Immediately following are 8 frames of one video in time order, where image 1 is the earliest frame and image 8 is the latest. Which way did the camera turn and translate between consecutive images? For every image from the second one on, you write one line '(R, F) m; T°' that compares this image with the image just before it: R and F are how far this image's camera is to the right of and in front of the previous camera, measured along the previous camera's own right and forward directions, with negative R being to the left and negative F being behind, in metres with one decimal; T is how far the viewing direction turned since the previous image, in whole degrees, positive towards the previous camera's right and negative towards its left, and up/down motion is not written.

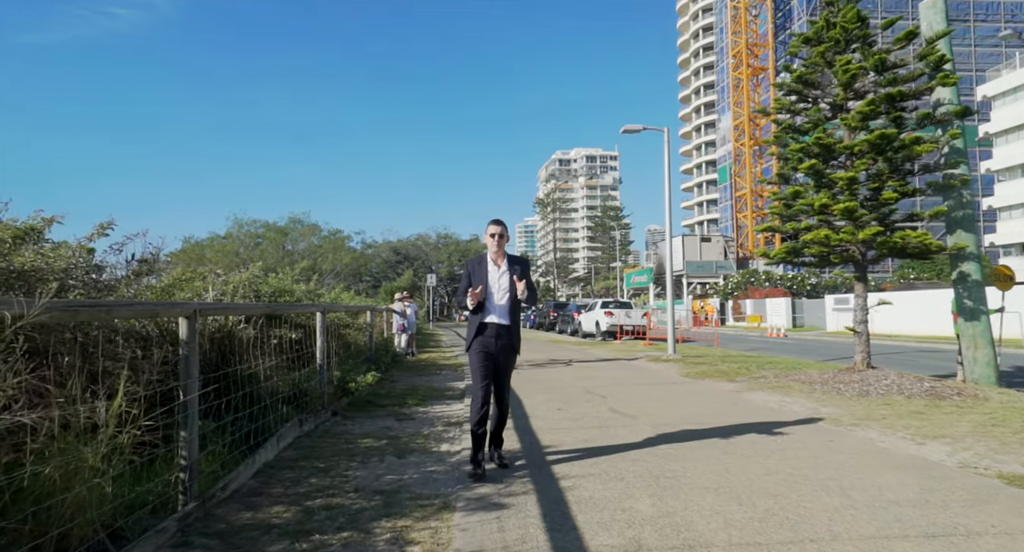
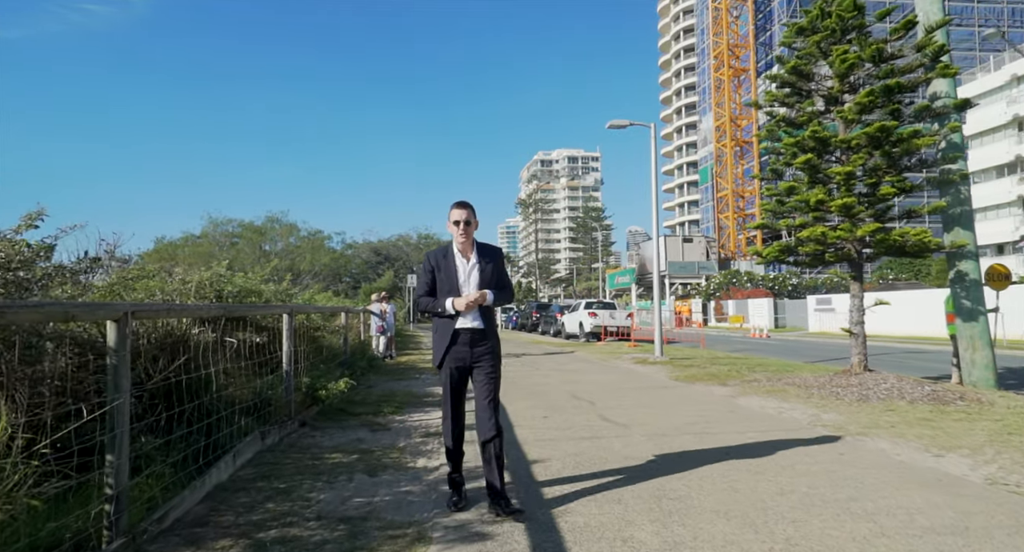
(0.0, +0.5) m; +2°
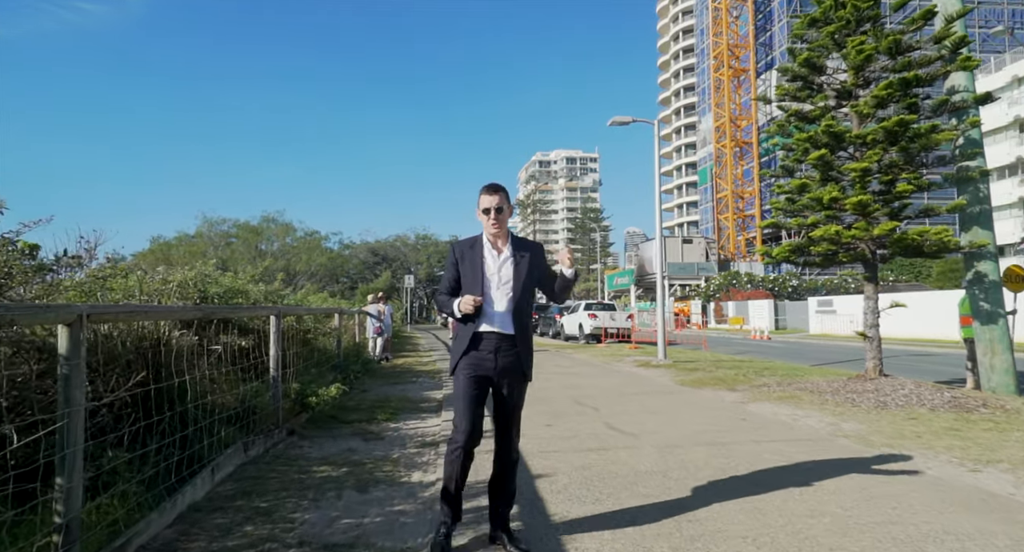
(0.0, +0.4) m; 0°
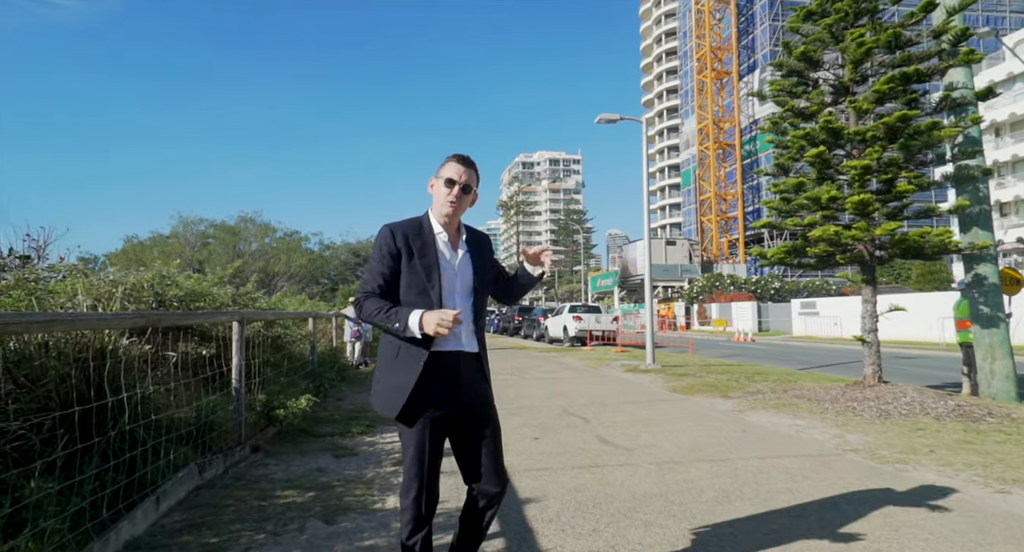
(0.0, +0.4) m; +2°
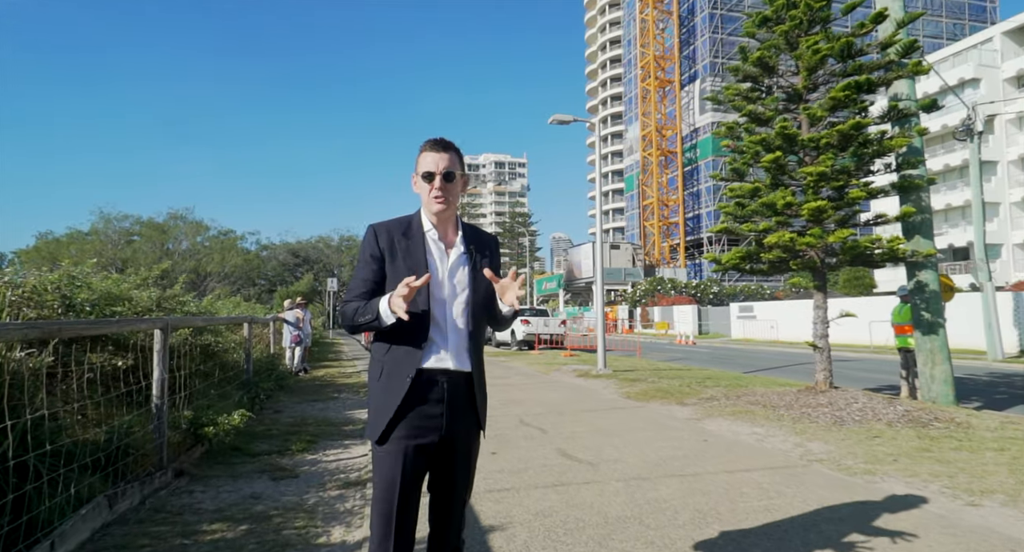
(-0.1, +0.4) m; +5°
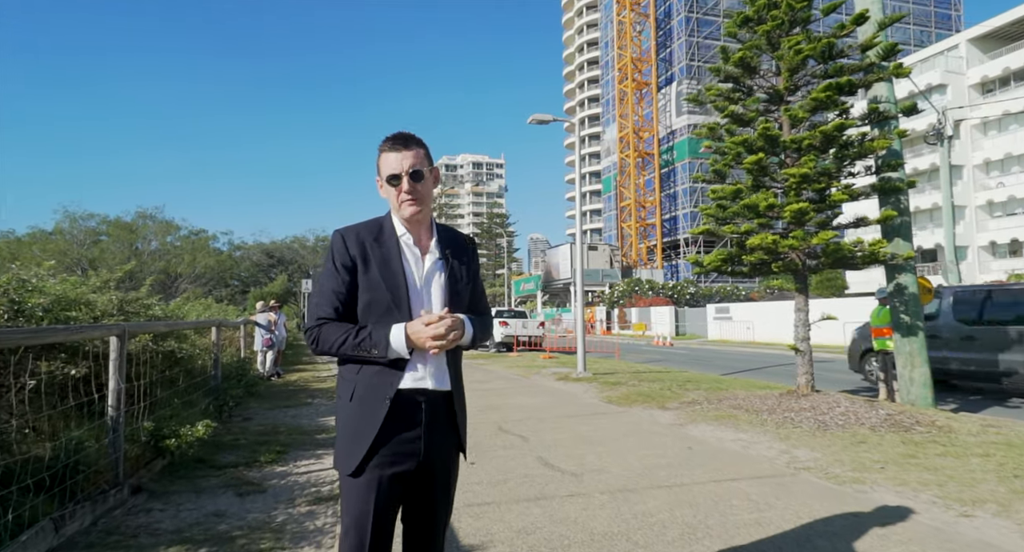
(0.0, +0.2) m; +2°
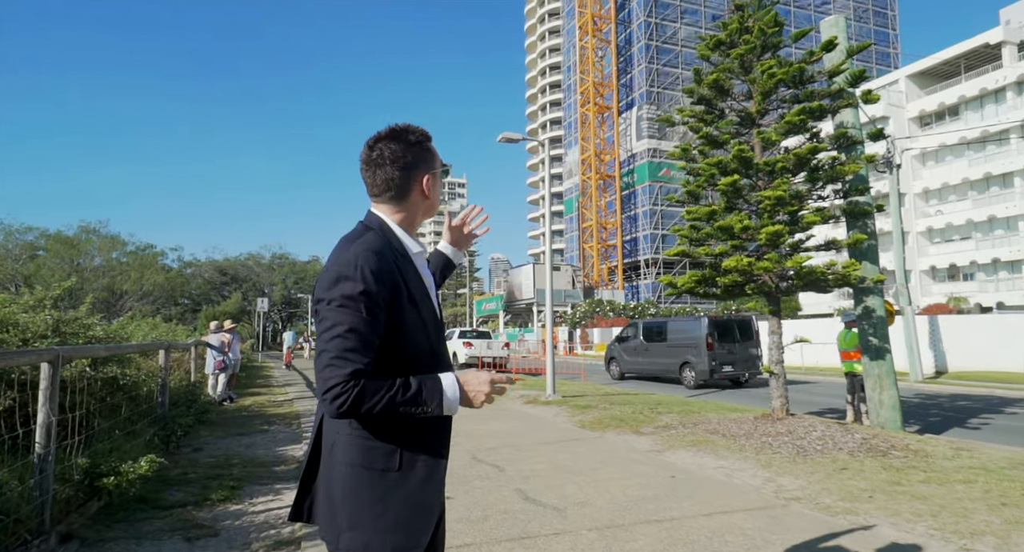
(-0.1, +0.3) m; +4°
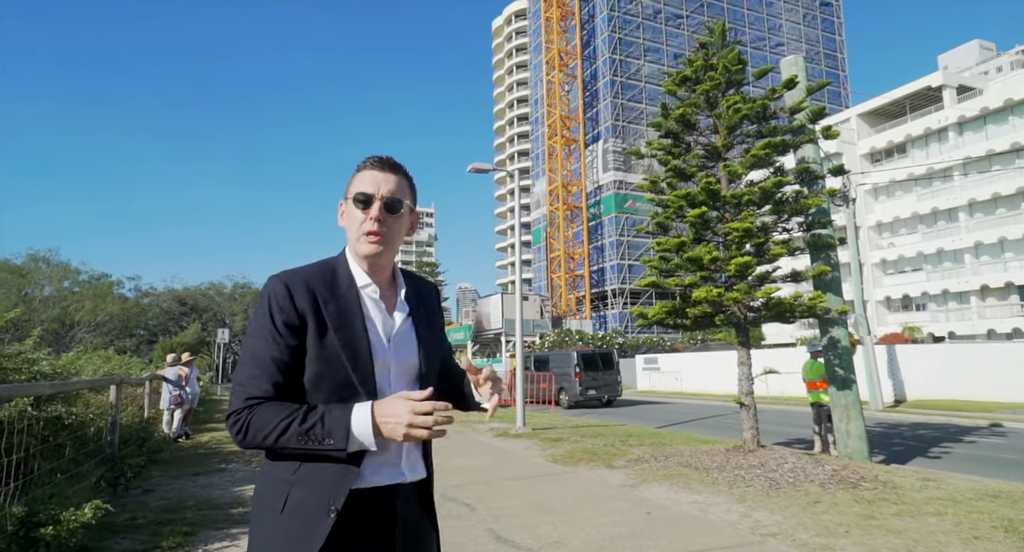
(0.0, +0.1) m; +3°
